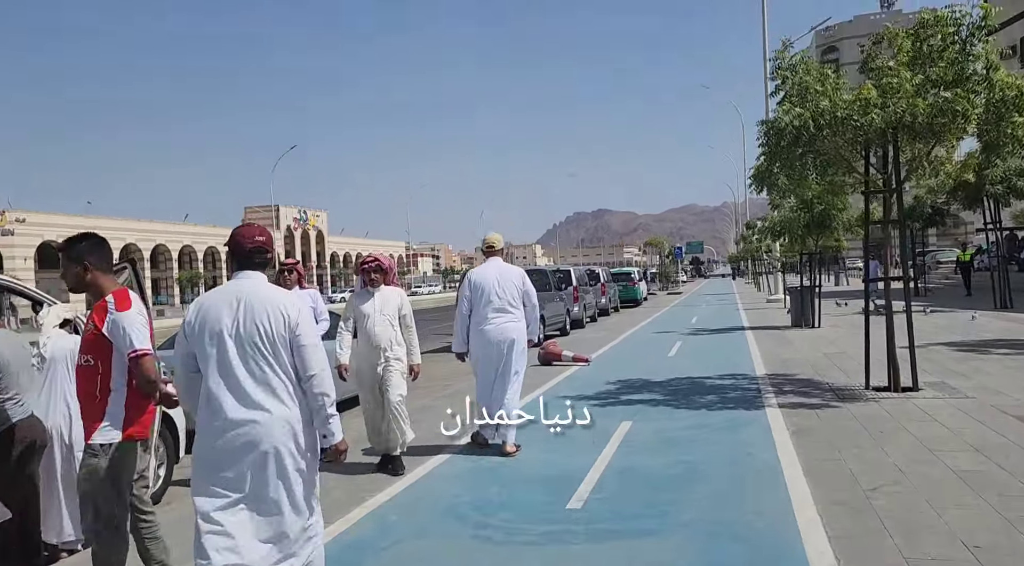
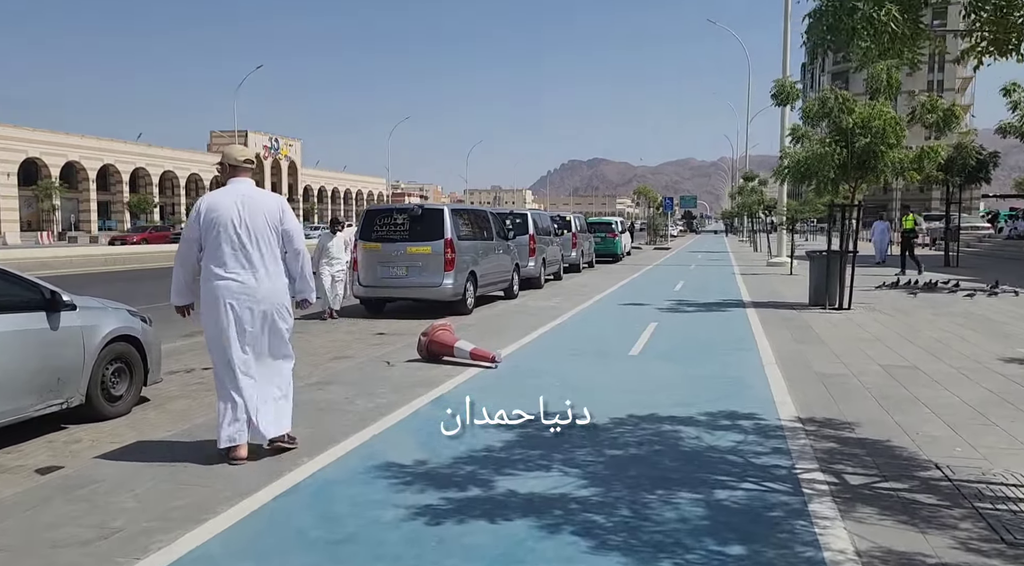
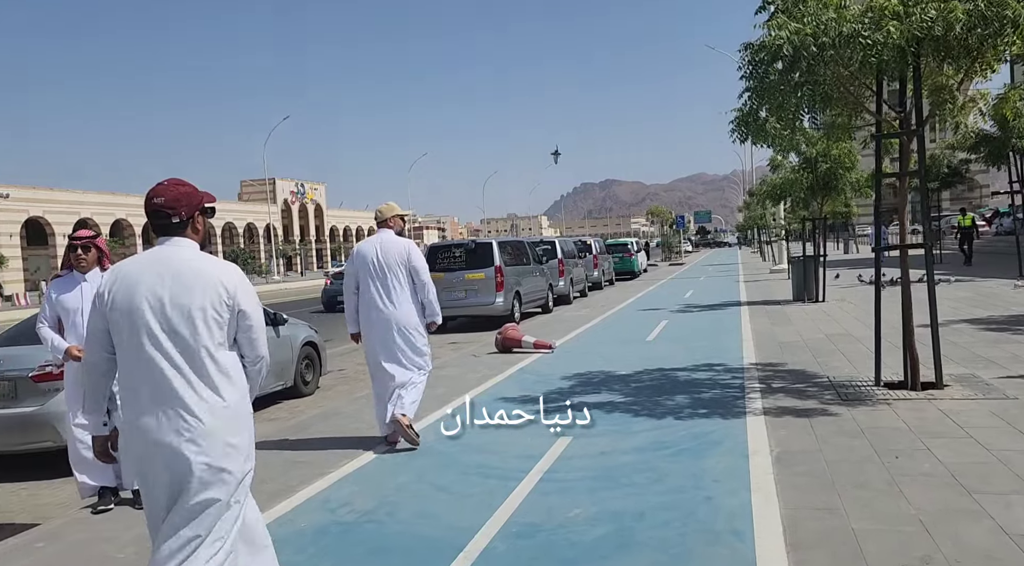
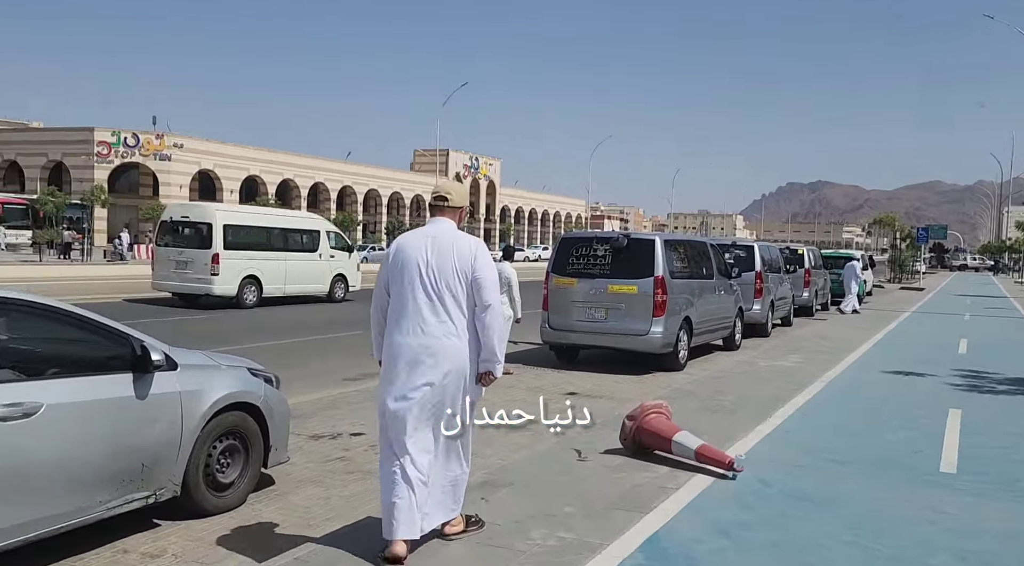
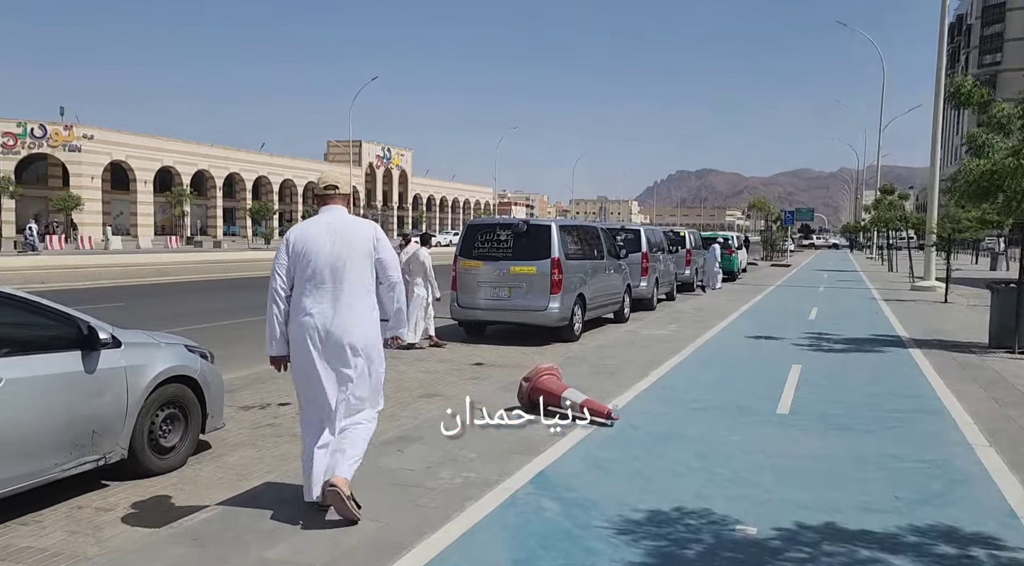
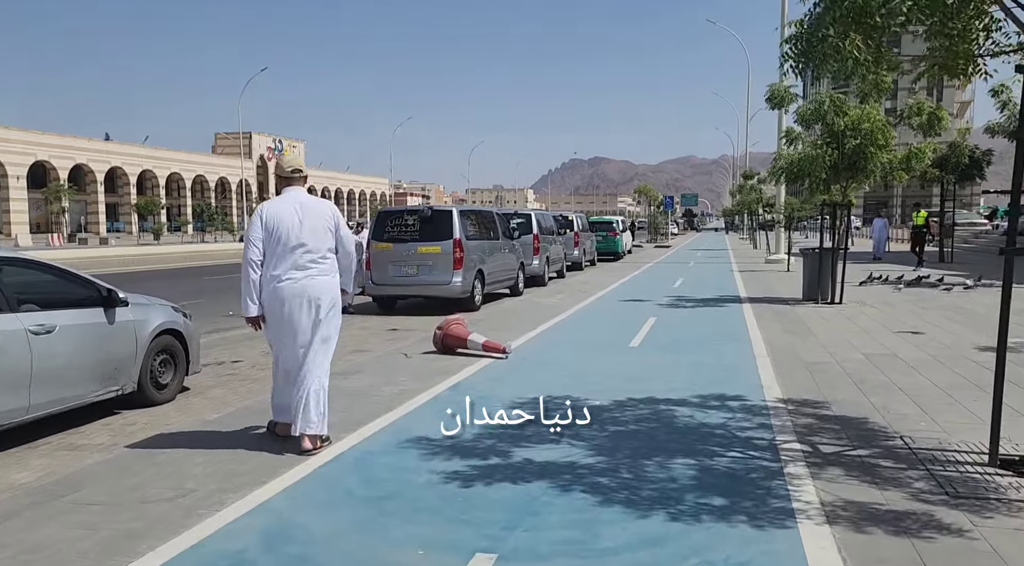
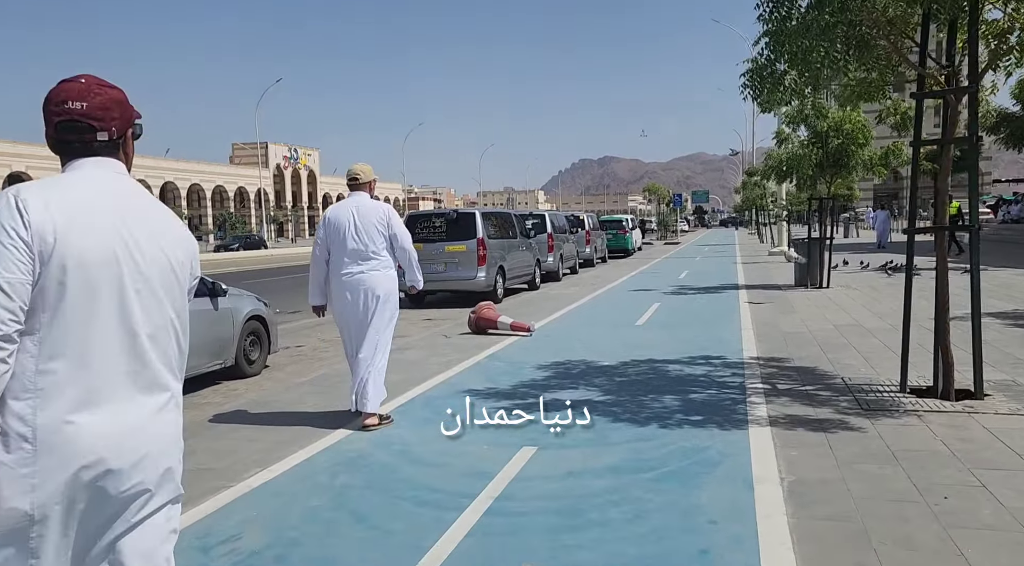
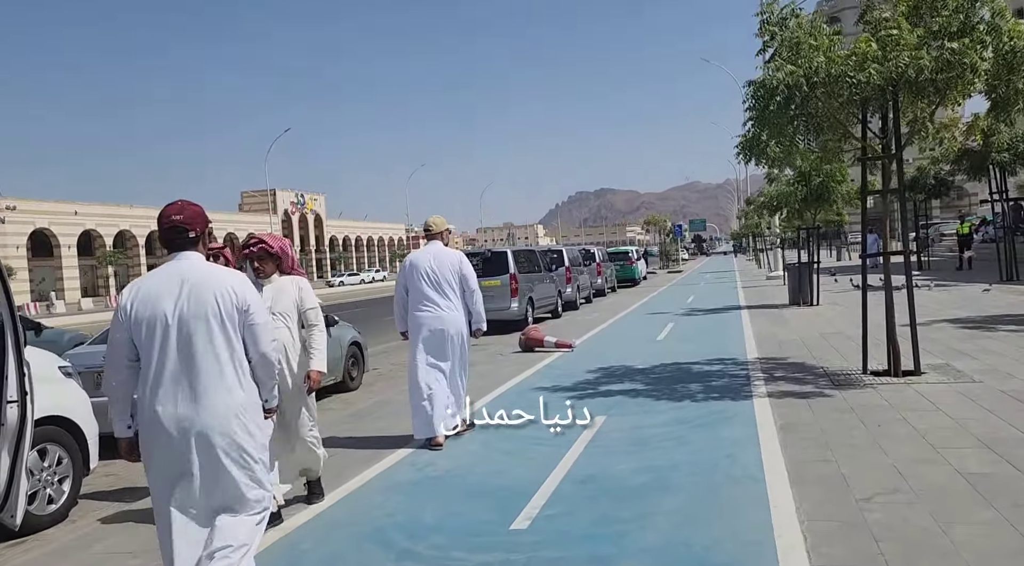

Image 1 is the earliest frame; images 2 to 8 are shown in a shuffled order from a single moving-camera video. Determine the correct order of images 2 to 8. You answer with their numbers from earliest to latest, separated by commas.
8, 3, 7, 6, 2, 5, 4
